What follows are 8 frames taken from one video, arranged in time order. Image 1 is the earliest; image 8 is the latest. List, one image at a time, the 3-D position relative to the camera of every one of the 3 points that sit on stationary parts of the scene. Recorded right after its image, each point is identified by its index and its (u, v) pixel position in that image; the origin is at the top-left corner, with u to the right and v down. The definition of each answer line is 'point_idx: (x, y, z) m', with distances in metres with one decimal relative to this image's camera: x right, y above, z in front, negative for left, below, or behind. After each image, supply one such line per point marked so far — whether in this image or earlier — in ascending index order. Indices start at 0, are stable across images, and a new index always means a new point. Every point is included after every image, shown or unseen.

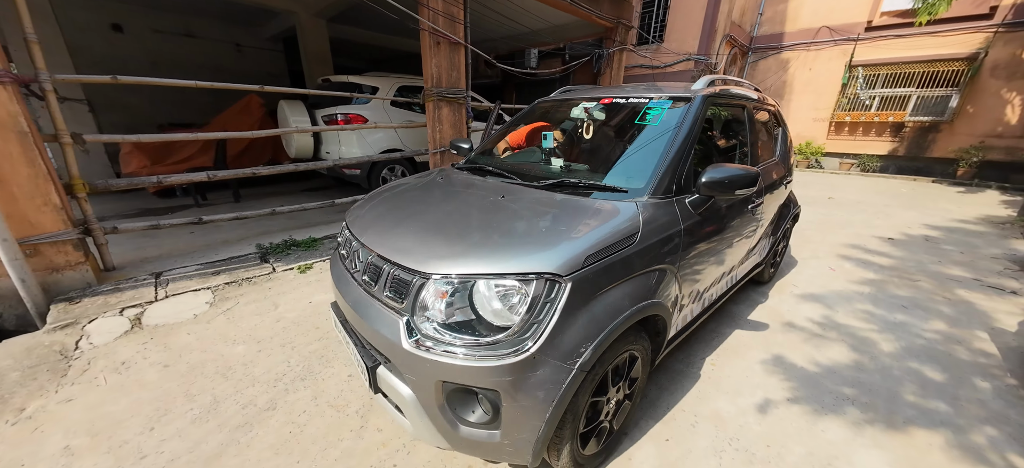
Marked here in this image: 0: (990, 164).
0: (+10.3, +1.5, +7.0) m
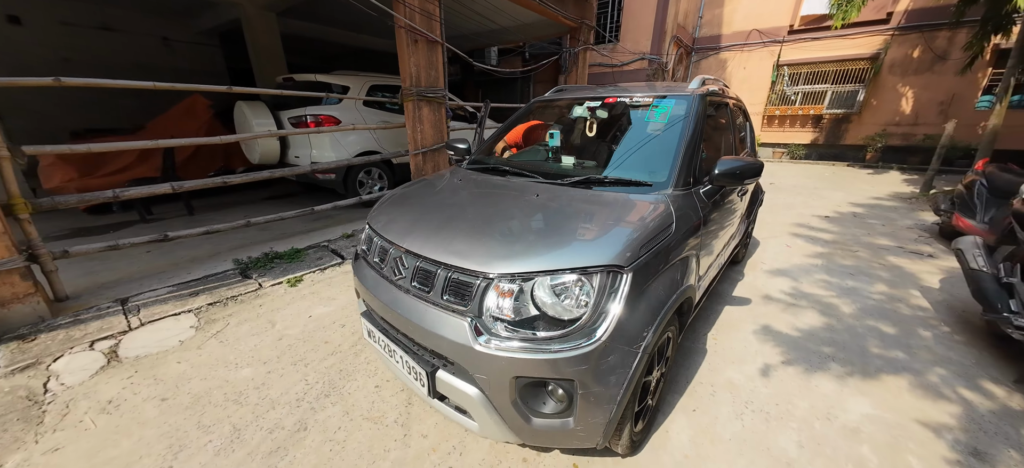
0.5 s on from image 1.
0: (+9.6, +2.2, +8.2) m
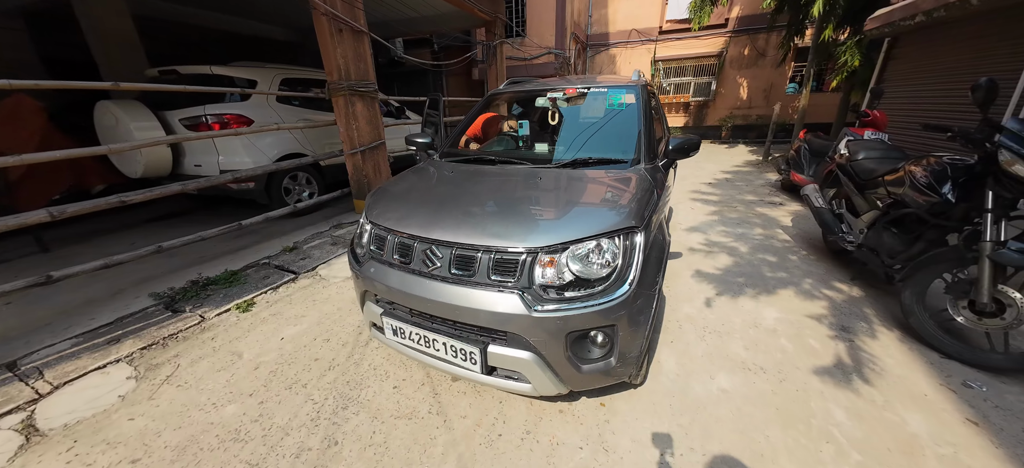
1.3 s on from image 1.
0: (+7.3, +3.5, +10.5) m
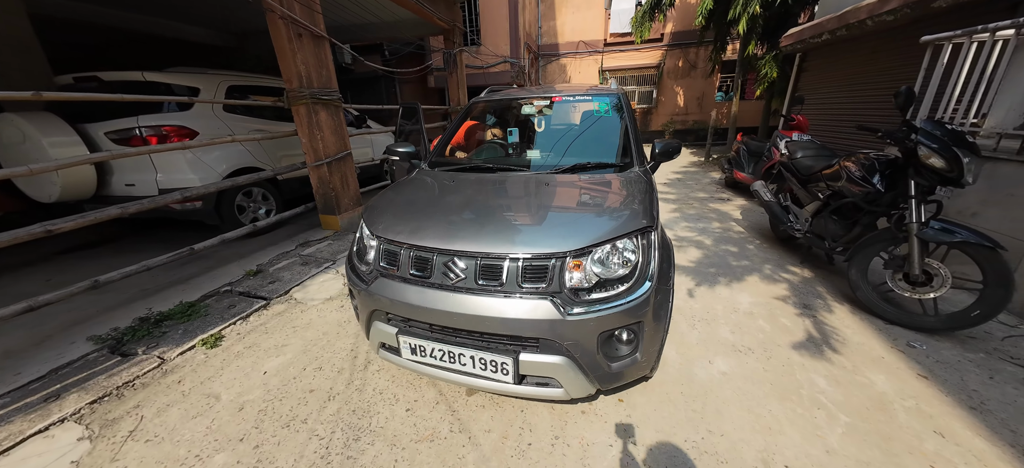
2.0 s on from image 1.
0: (+5.9, +3.6, +11.4) m
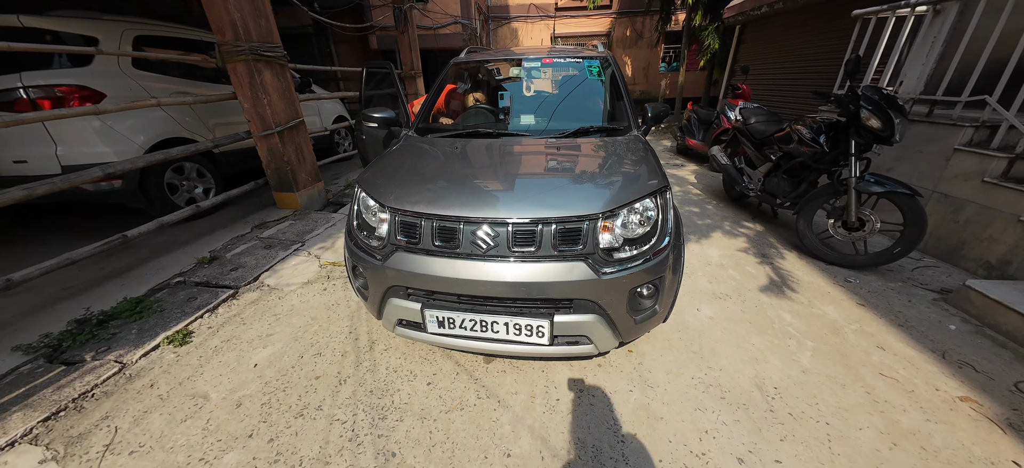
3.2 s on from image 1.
0: (+4.2, +4.9, +11.8) m
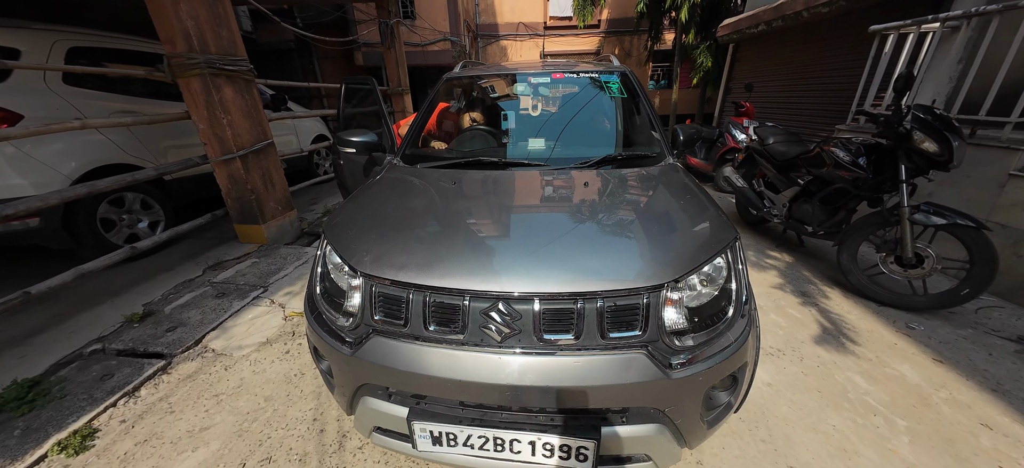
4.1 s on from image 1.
0: (+3.9, +4.2, +11.8) m
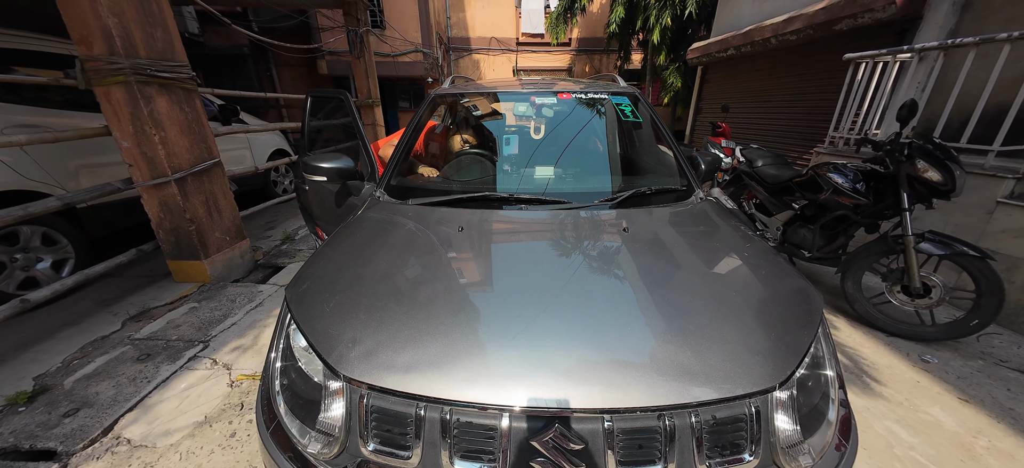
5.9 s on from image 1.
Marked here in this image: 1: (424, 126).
0: (+2.9, +3.7, +12.0) m
1: (-0.5, +0.6, +1.9) m
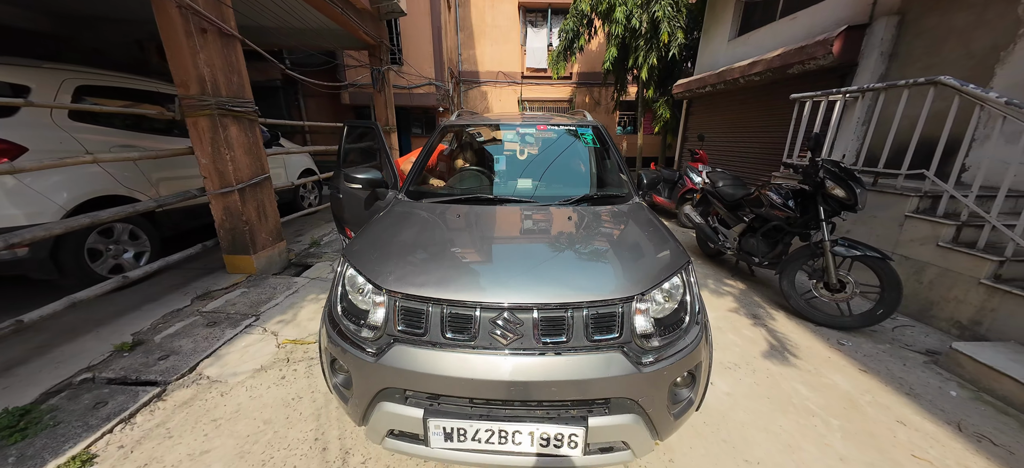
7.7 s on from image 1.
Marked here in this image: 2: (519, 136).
0: (+3.1, +2.9, +12.7) m
1: (-0.6, +0.6, +2.4) m
2: (0.0, +0.7, +2.4) m
